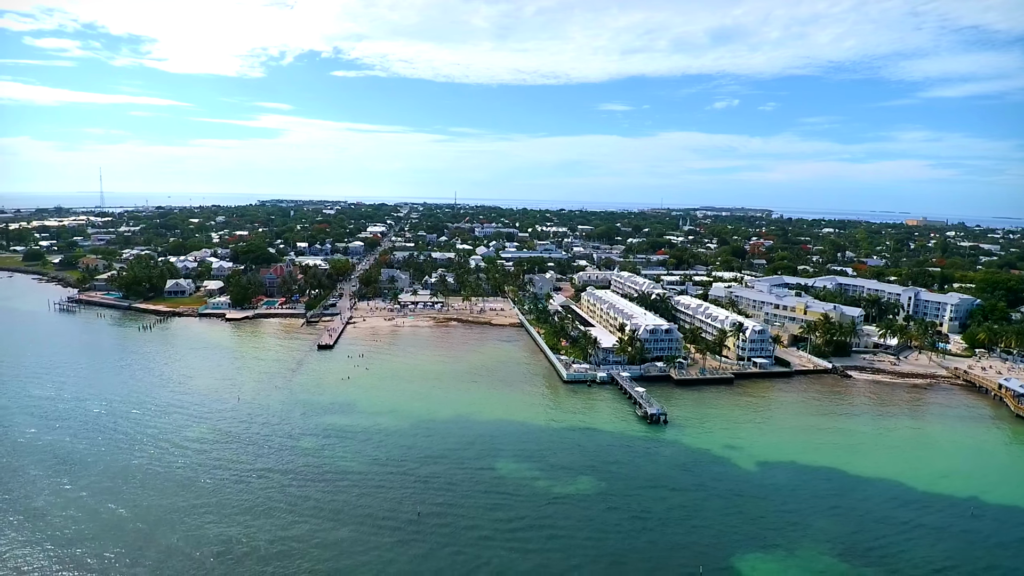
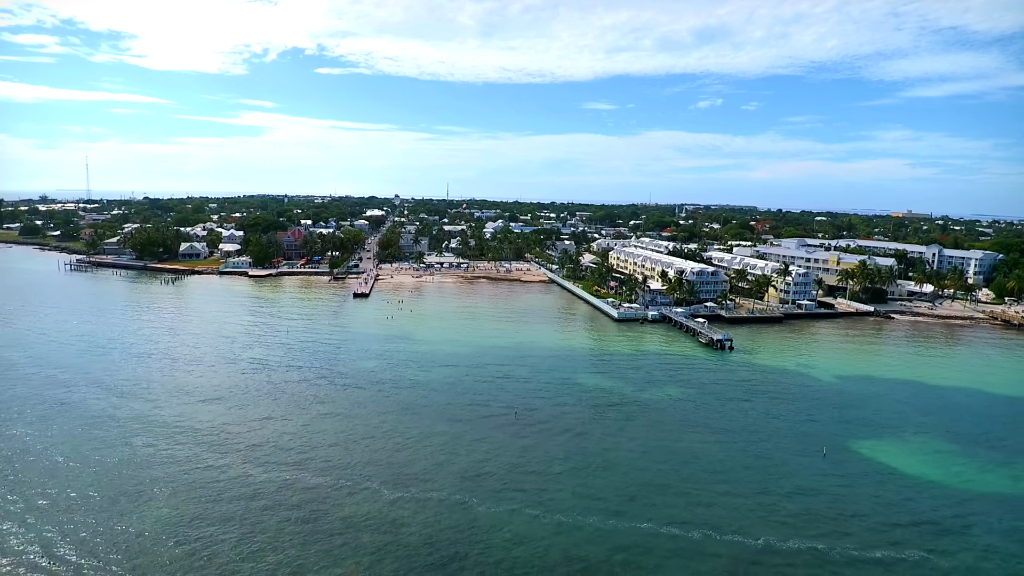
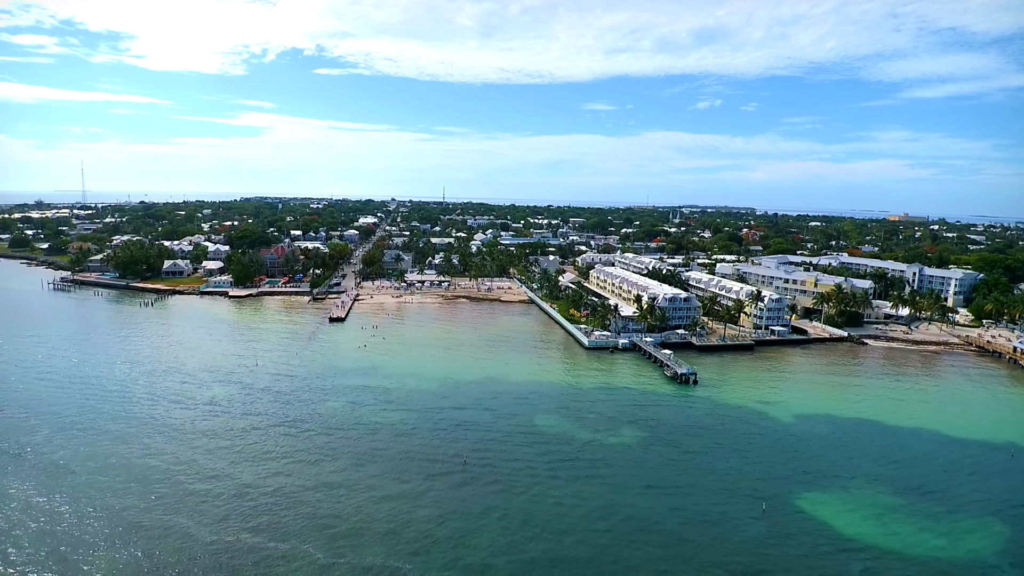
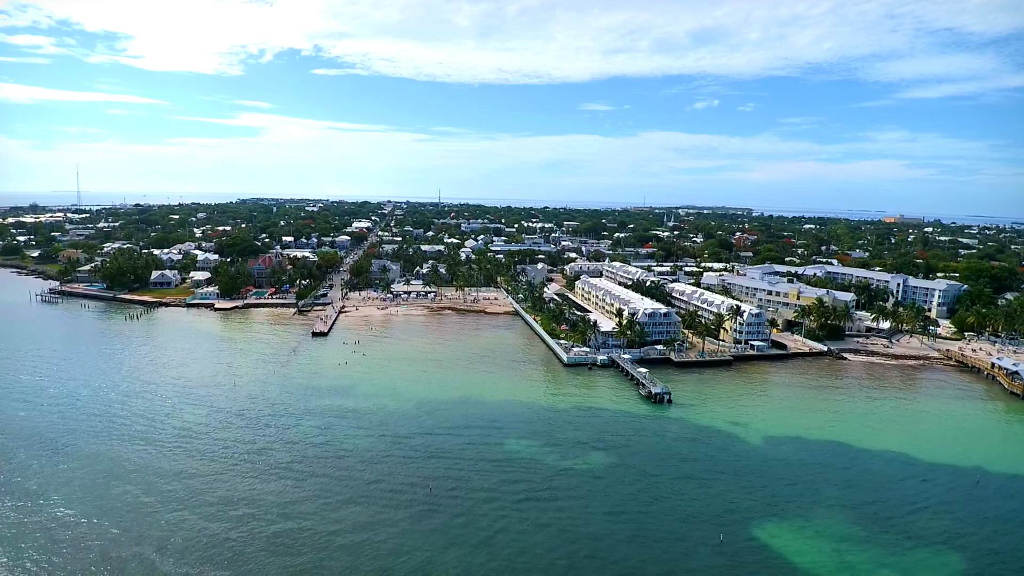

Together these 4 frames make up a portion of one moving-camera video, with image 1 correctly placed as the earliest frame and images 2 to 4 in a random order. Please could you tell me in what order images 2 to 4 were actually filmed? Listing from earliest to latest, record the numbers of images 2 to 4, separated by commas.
4, 3, 2
